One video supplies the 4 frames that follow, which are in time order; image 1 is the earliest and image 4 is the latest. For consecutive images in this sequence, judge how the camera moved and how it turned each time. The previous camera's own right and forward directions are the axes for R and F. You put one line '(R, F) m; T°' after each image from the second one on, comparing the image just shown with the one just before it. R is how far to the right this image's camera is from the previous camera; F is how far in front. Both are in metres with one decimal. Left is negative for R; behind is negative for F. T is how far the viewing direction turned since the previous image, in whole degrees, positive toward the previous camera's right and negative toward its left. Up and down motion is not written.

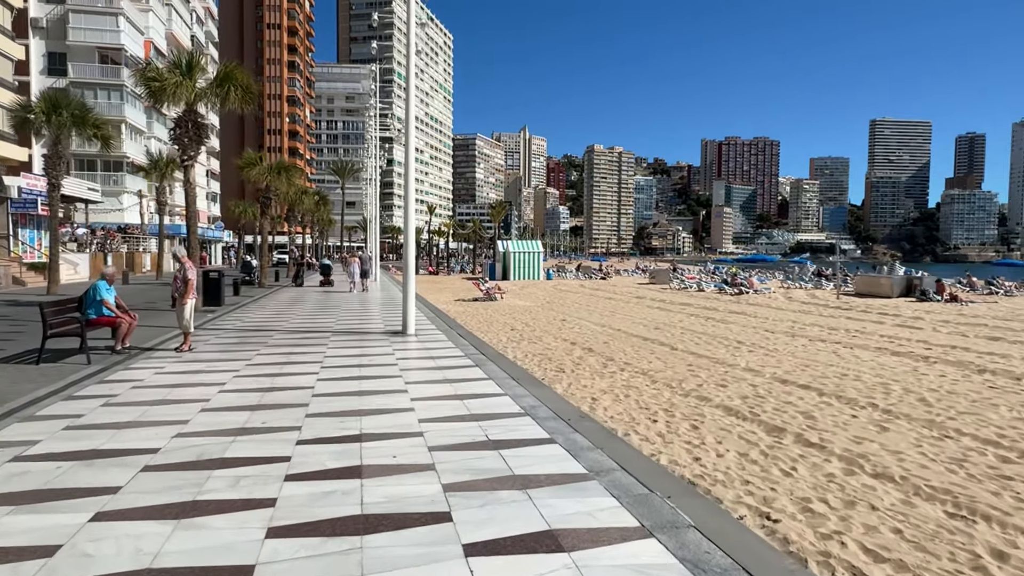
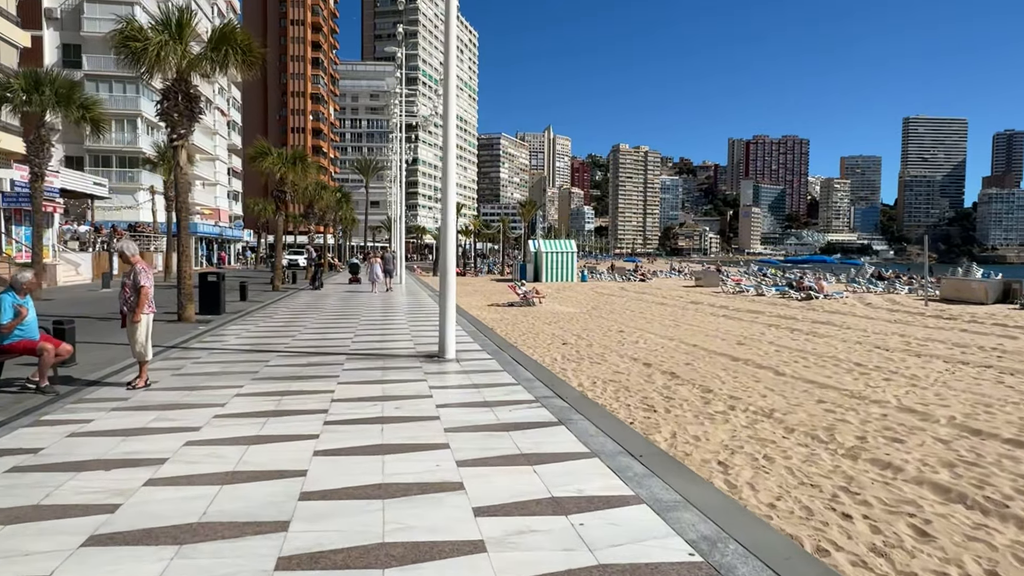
(-0.6, +2.8) m; -2°
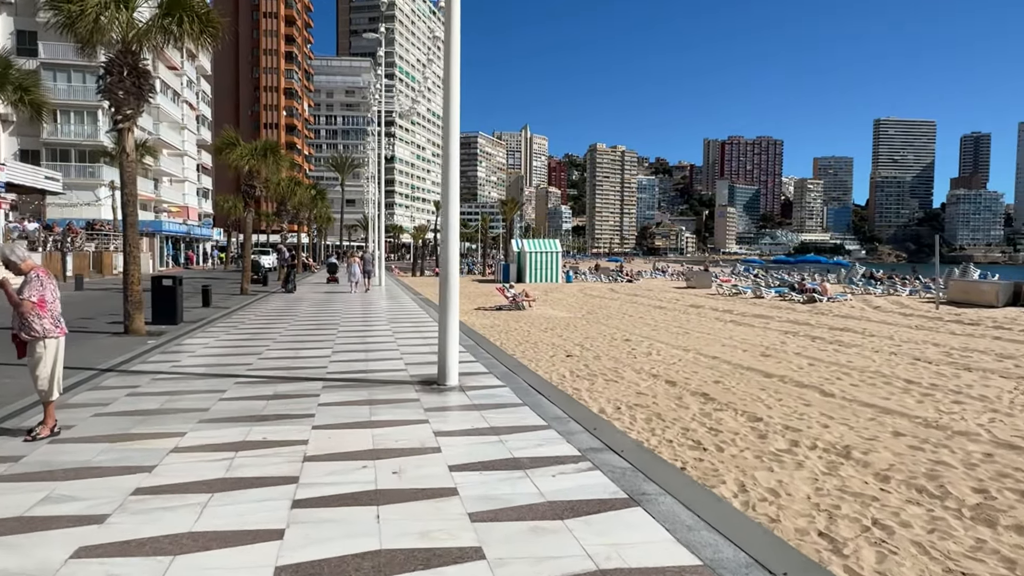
(-0.4, +1.6) m; +2°
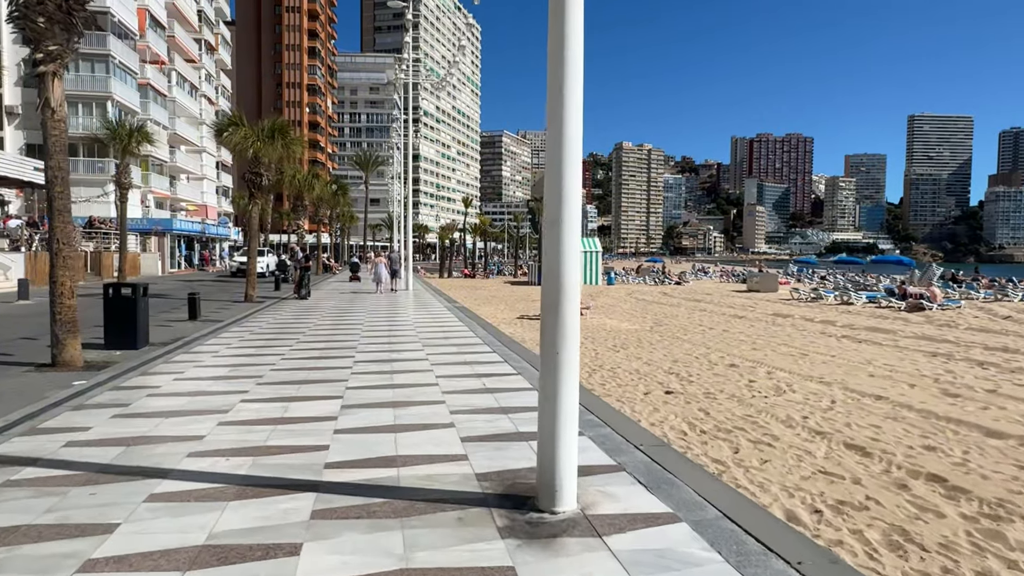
(-0.8, +3.5) m; -2°
